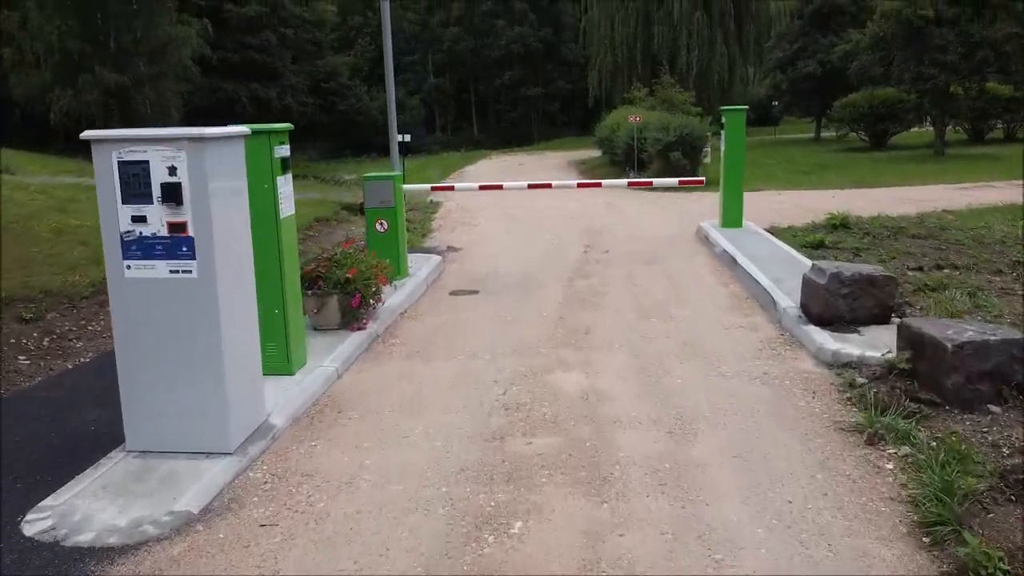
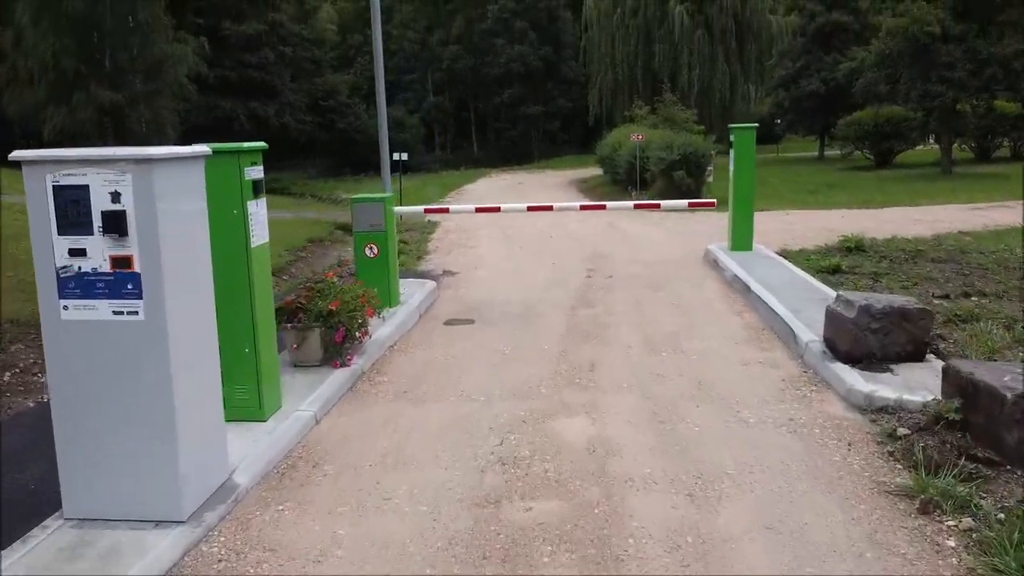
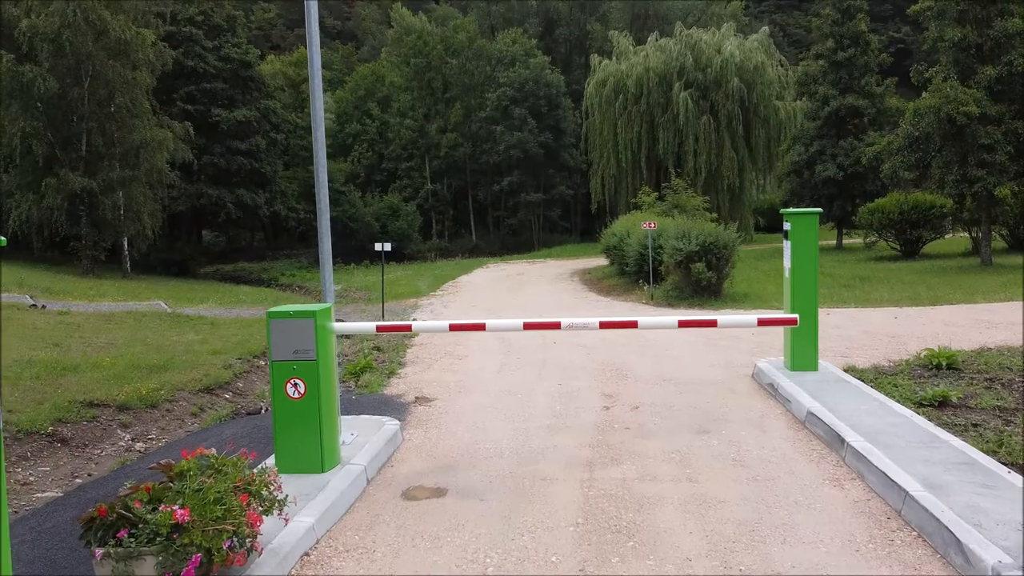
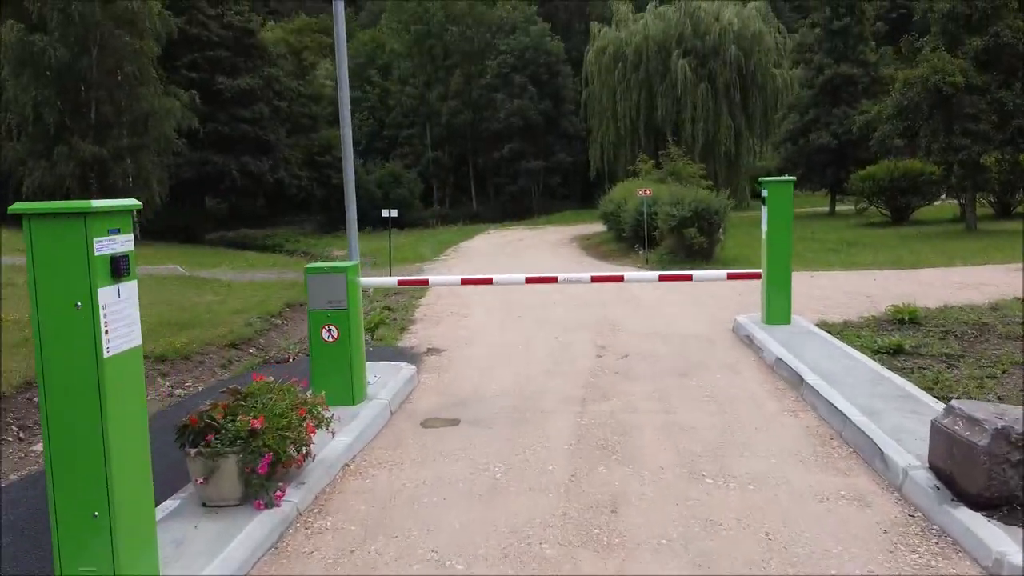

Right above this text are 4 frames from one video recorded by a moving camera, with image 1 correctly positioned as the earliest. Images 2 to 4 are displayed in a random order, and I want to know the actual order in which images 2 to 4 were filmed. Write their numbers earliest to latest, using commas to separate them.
2, 4, 3
